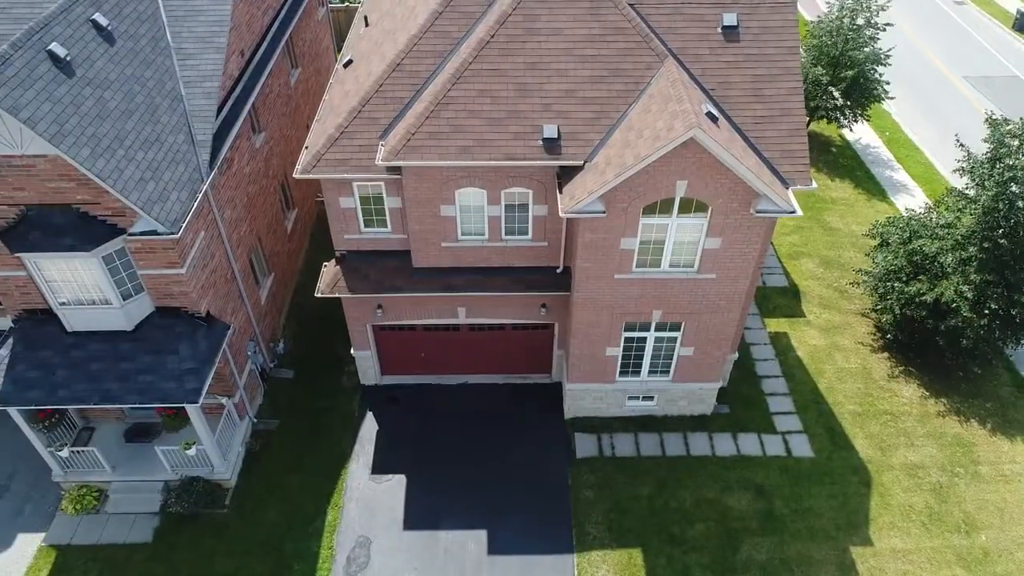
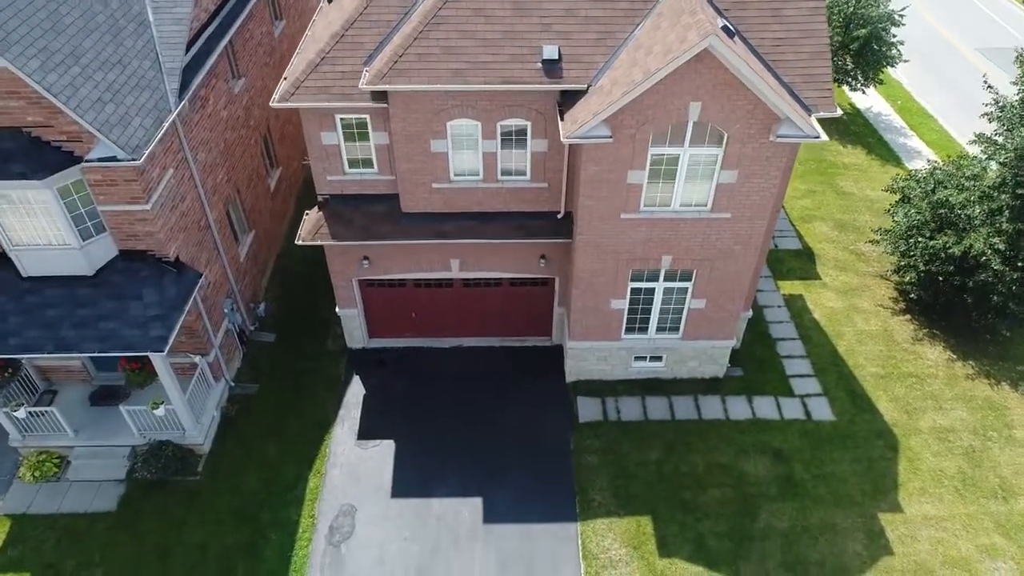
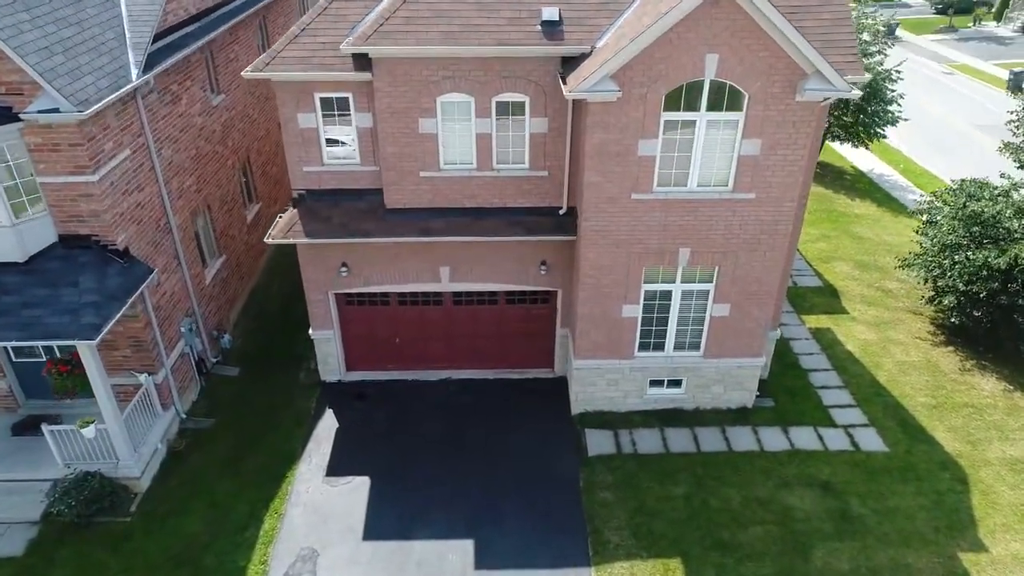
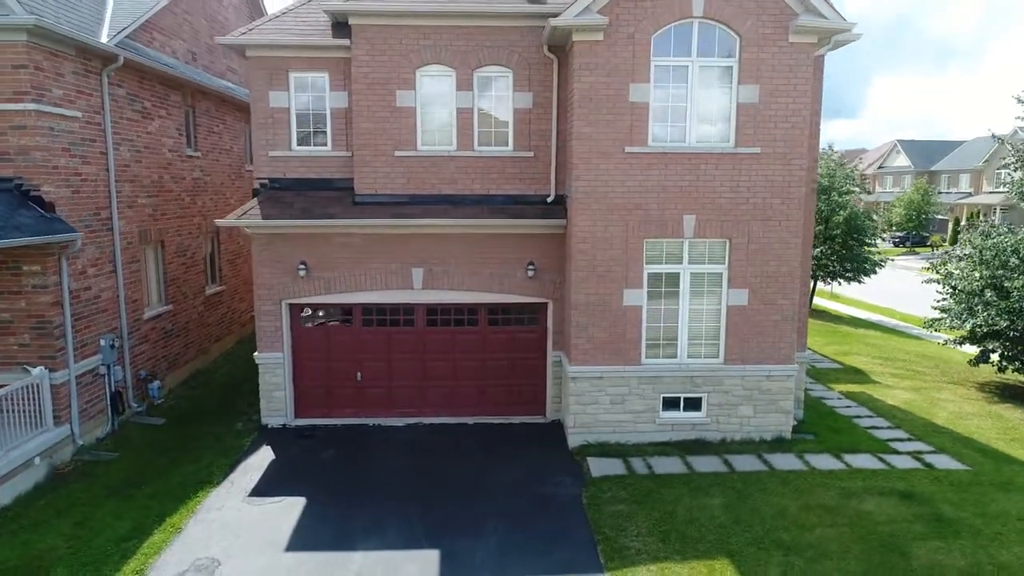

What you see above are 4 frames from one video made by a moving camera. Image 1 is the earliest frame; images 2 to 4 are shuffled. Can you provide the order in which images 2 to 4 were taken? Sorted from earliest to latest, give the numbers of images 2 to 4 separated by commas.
2, 3, 4
